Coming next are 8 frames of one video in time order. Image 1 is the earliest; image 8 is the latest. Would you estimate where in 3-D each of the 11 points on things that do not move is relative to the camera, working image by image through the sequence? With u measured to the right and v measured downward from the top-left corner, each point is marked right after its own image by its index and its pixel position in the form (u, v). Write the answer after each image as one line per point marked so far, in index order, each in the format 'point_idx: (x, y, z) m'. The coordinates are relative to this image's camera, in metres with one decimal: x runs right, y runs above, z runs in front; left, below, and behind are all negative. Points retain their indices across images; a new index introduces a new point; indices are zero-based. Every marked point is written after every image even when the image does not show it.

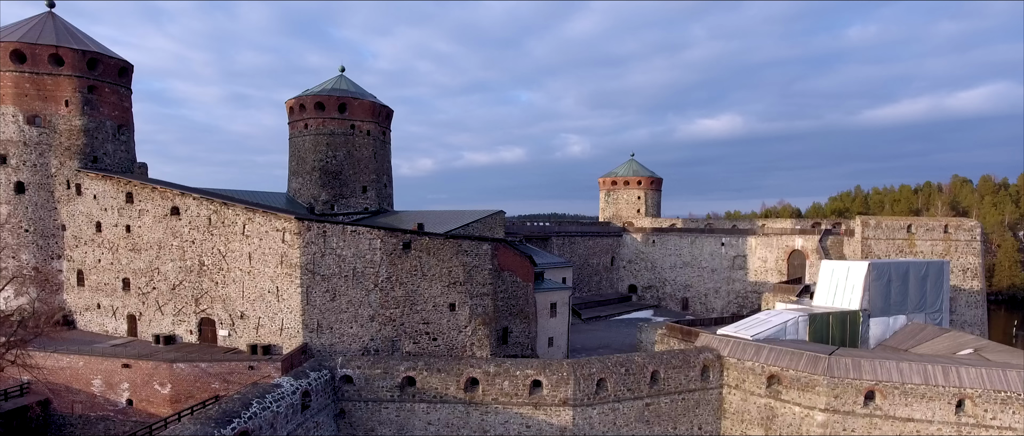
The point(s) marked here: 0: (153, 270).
0: (-7.3, -1.1, +11.1) m
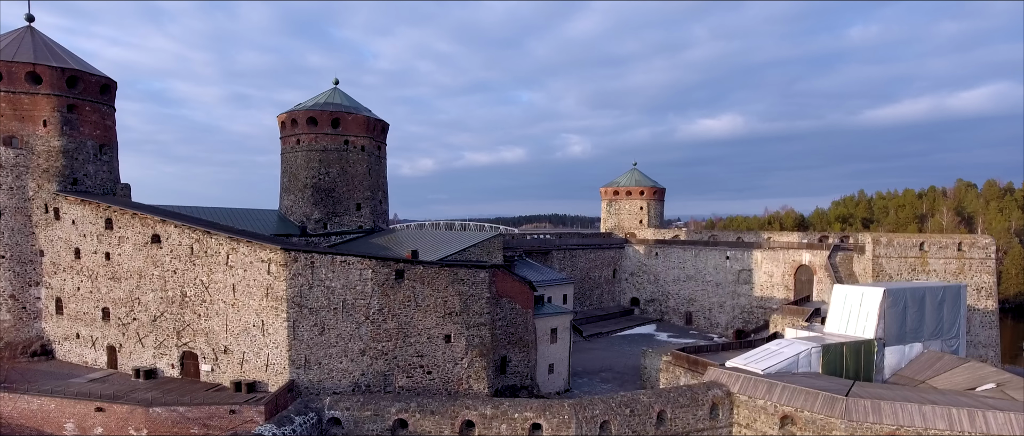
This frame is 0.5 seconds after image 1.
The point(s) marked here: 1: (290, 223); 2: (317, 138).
0: (-7.4, -1.6, +10.6) m
1: (-6.2, -0.1, +15.3) m
2: (-5.5, +2.2, +15.1) m
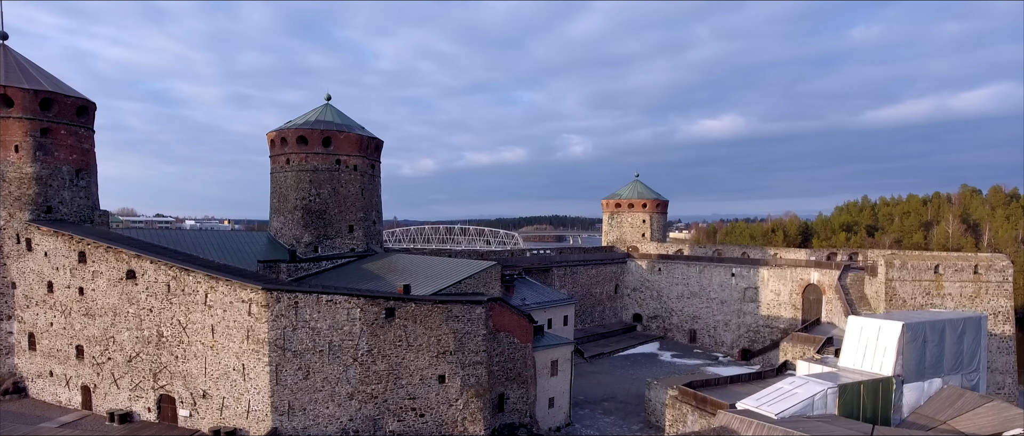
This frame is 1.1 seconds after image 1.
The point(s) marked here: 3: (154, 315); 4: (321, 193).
0: (-7.4, -2.2, +10.0) m
1: (-6.2, -0.8, +14.7) m
2: (-5.5, +1.6, +14.5) m
3: (-6.3, -1.7, +9.5) m
4: (-5.2, +0.7, +14.6) m
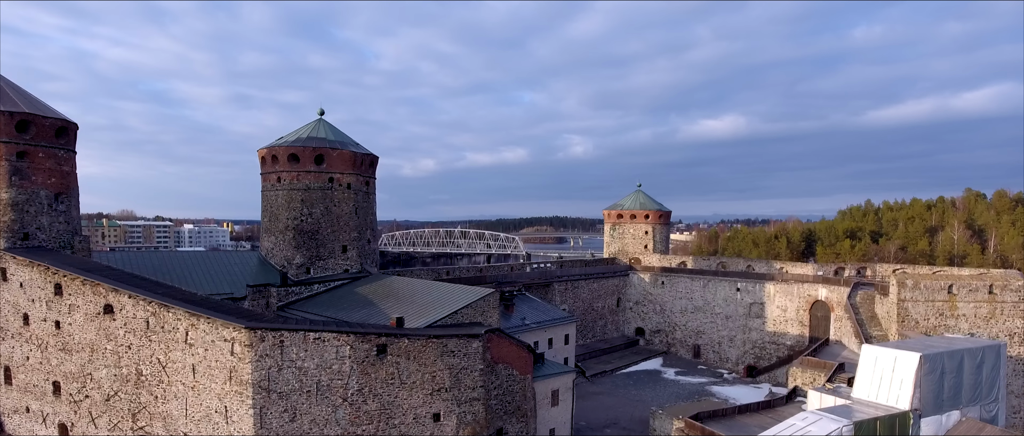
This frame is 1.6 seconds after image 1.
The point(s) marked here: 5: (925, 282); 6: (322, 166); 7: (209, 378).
0: (-7.4, -2.7, +9.5) m
1: (-6.3, -1.3, +14.2) m
2: (-5.5, +1.1, +14.0) m
3: (-6.3, -2.2, +9.0) m
4: (-5.2, +0.1, +14.1) m
5: (+11.9, -1.9, +15.7) m
6: (-5.0, +1.3, +14.1) m
7: (-4.8, -2.5, +8.6) m
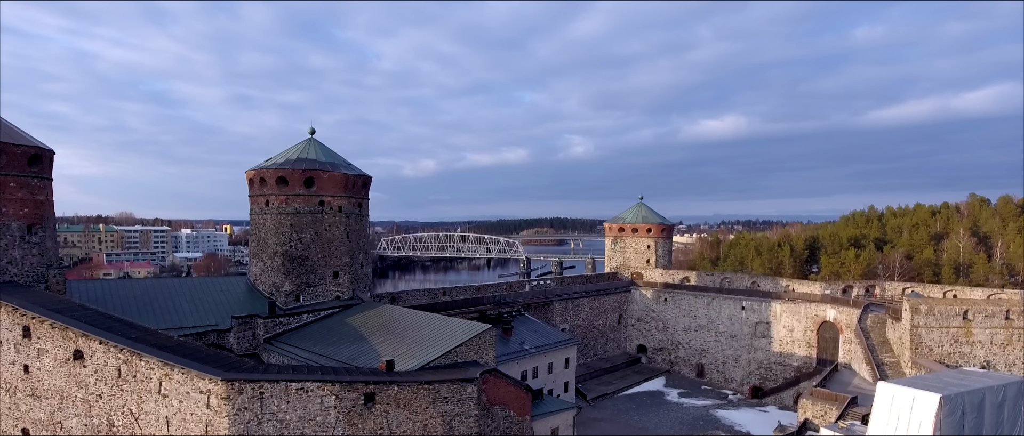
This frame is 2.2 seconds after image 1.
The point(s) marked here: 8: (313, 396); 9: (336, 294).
0: (-7.5, -3.4, +8.9) m
1: (-6.3, -1.9, +13.6) m
2: (-5.6, +0.4, +13.5) m
3: (-6.4, -2.9, +8.5) m
4: (-5.2, -0.5, +13.5) m
5: (+11.9, -2.5, +15.1) m
6: (-5.0, +0.7, +13.6) m
7: (-4.9, -3.2, +8.1) m
8: (-3.0, -2.7, +8.2) m
9: (-4.5, -2.0, +13.9) m
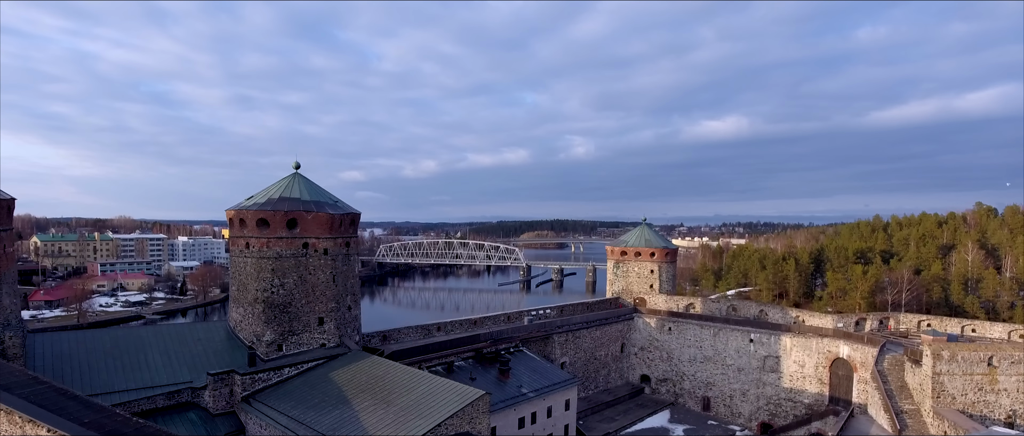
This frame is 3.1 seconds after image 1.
0: (-7.6, -4.4, +8.1) m
1: (-6.4, -2.9, +12.8) m
2: (-5.6, -0.6, +12.6) m
3: (-6.5, -3.9, +7.6) m
4: (-5.3, -1.5, +12.7) m
5: (+11.8, -3.5, +14.2) m
6: (-5.1, -0.3, +12.7) m
7: (-5.0, -4.2, +7.2) m
8: (-3.1, -3.7, +7.4) m
9: (-4.6, -3.0, +13.1) m
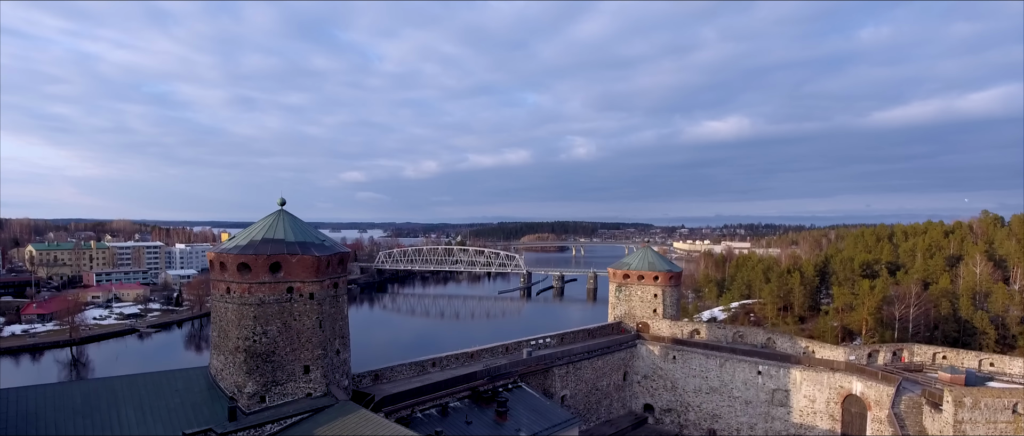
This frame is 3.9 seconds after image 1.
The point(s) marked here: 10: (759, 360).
0: (-7.7, -5.3, +7.3) m
1: (-6.5, -3.9, +12.0) m
2: (-5.7, -1.5, +11.9) m
3: (-6.5, -4.8, +6.9) m
4: (-5.4, -2.5, +11.9) m
5: (+11.7, -4.5, +13.4) m
6: (-5.1, -1.3, +12.0) m
7: (-5.0, -5.2, +6.5) m
8: (-3.2, -4.7, +6.6) m
9: (-4.7, -3.9, +12.3) m
10: (+8.8, -5.1, +19.3) m
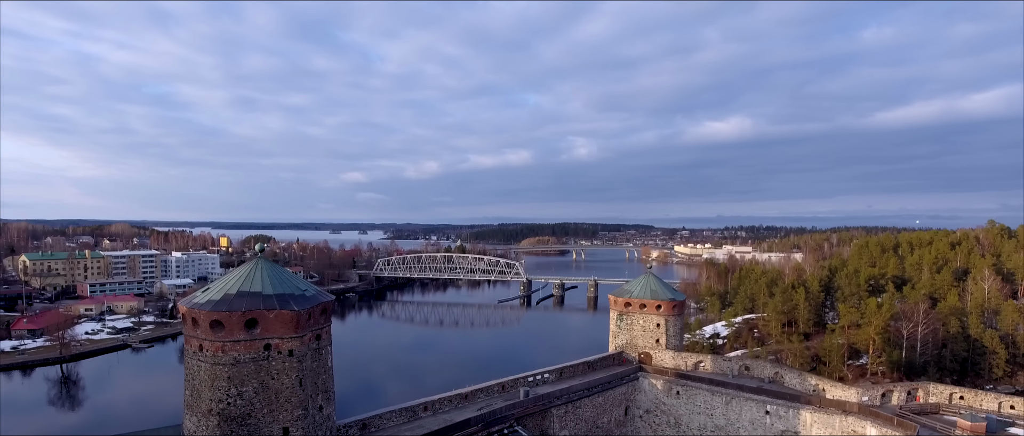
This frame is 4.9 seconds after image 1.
0: (-7.8, -6.4, +6.5) m
1: (-6.6, -5.0, +11.2) m
2: (-5.8, -2.6, +11.1) m
3: (-6.7, -5.9, +6.1) m
4: (-5.5, -3.5, +11.1) m
5: (+11.6, -5.6, +12.6) m
6: (-5.3, -2.3, +11.2) m
7: (-5.2, -6.2, +5.7) m
8: (-3.3, -5.8, +5.8) m
9: (-4.8, -5.0, +11.5) m
10: (+8.6, -6.2, +18.5) m
